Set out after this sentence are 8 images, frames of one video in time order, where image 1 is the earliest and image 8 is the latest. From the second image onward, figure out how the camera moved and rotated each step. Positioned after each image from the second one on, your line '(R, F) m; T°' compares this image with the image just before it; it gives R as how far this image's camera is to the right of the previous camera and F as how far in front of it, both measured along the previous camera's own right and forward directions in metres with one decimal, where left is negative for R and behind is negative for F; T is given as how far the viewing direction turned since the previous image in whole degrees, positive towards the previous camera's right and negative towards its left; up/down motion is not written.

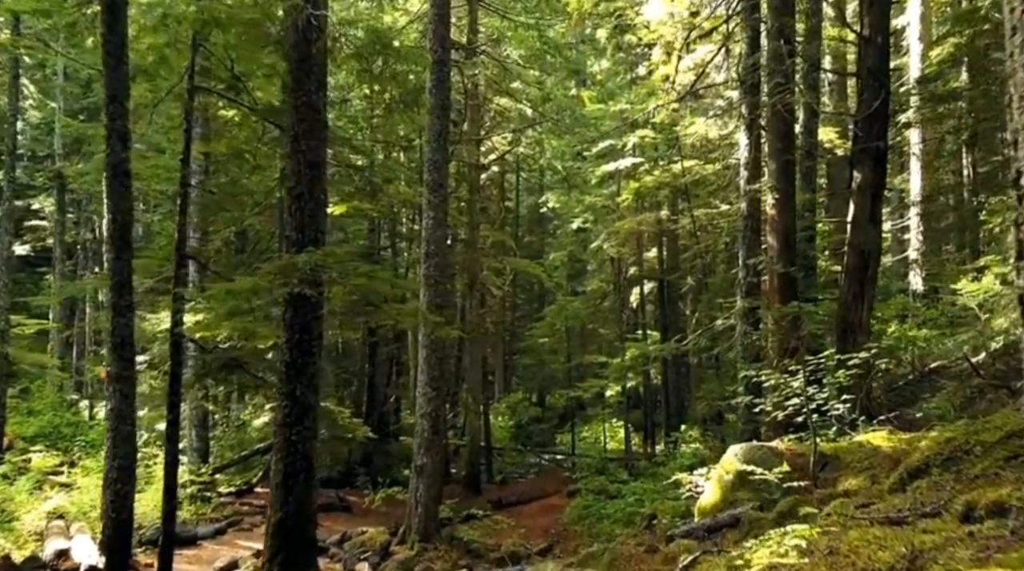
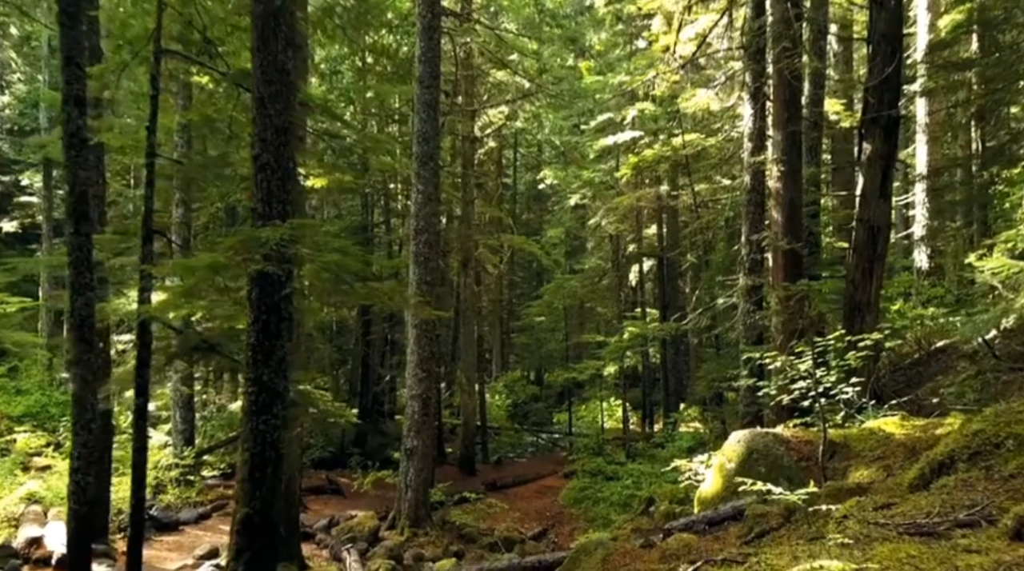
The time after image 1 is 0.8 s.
(+0.1, +0.6) m; 0°
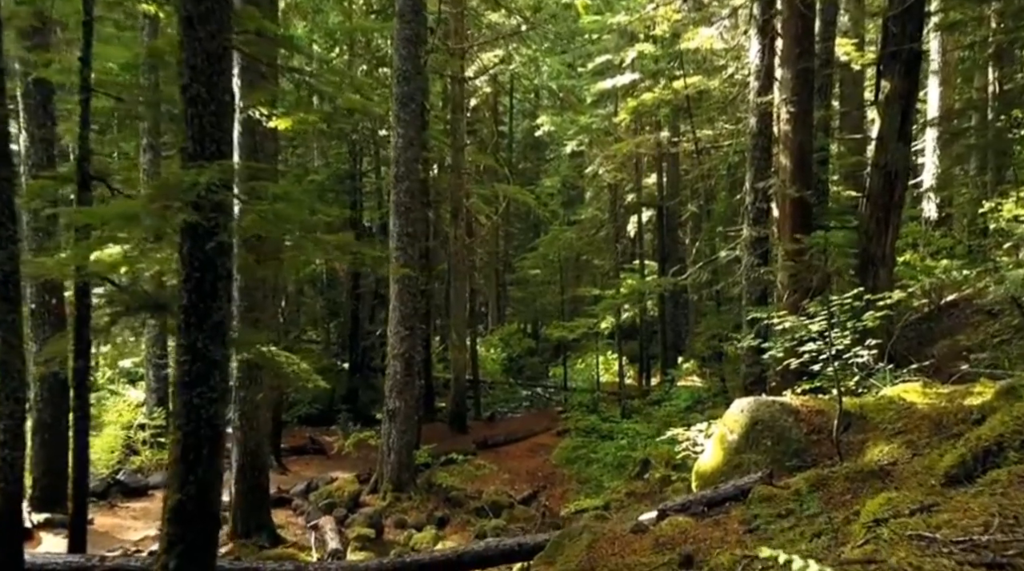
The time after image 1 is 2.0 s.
(+0.2, +1.0) m; 0°
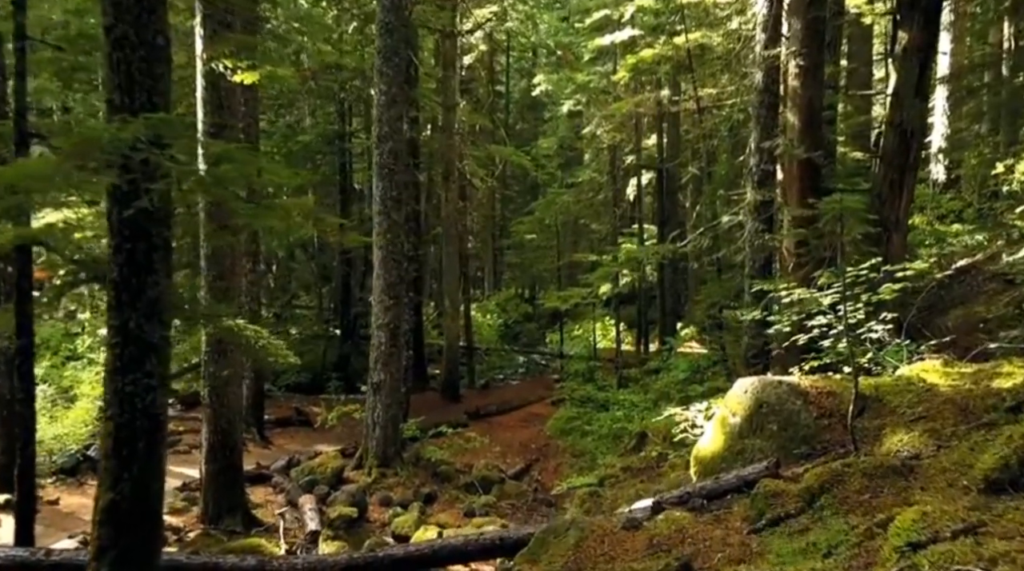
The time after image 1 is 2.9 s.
(+0.1, +0.8) m; 0°
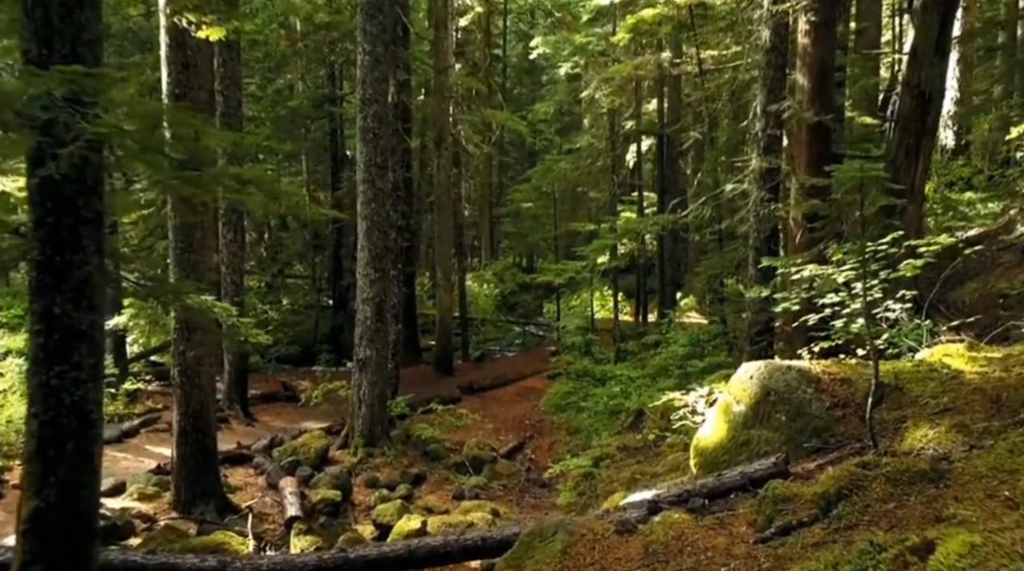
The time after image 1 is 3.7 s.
(+0.1, +0.7) m; 0°
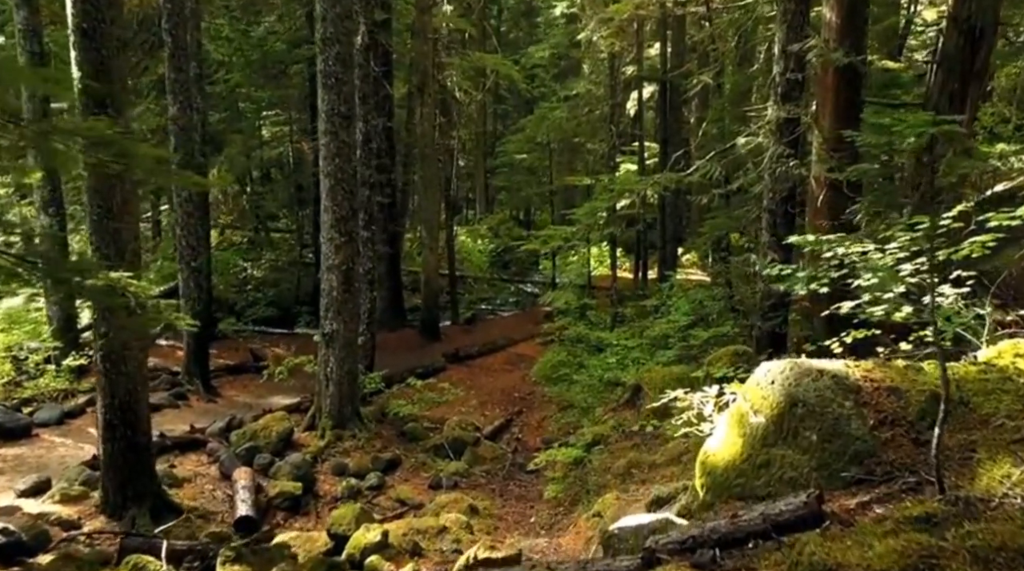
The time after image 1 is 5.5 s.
(+0.2, +1.5) m; 0°
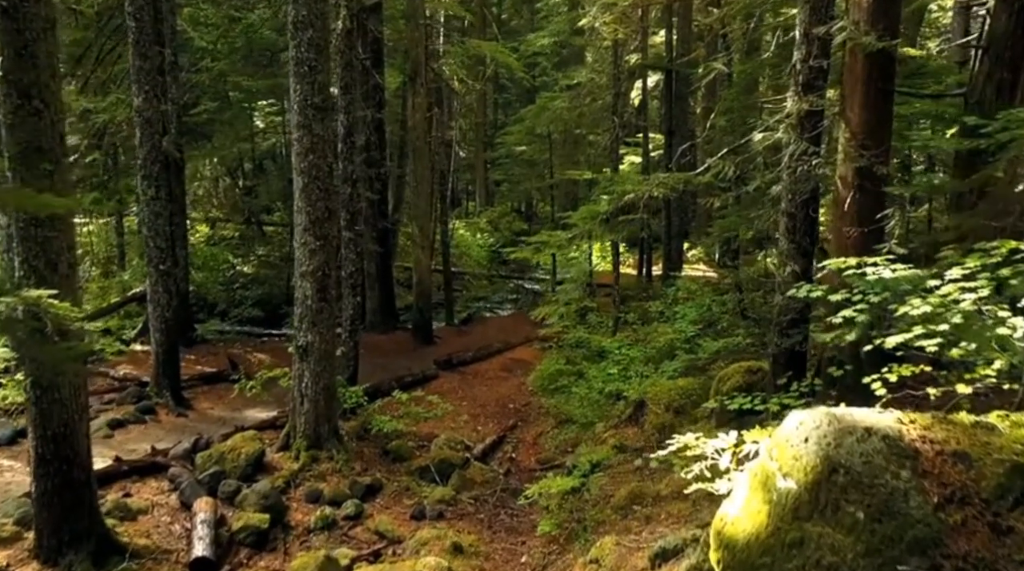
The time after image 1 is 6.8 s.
(+0.1, +1.1) m; 0°
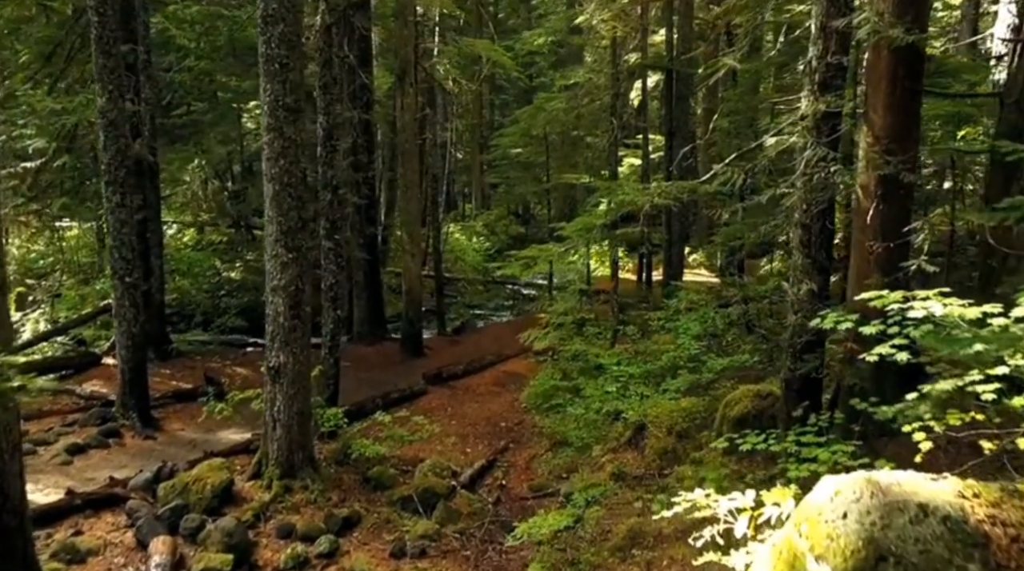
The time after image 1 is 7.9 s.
(+0.1, +0.9) m; 0°
